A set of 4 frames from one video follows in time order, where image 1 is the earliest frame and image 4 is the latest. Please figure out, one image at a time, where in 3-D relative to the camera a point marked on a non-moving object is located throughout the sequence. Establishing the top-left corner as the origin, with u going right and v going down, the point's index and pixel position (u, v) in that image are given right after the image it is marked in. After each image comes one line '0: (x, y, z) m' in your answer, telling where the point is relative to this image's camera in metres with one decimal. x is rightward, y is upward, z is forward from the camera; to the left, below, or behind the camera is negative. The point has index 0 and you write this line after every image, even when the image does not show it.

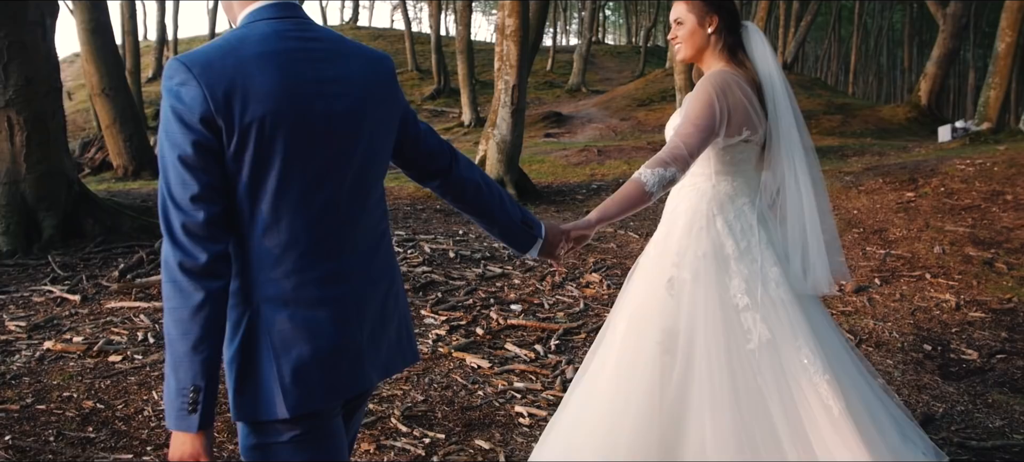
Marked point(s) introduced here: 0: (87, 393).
0: (-2.3, -0.9, +4.3) m
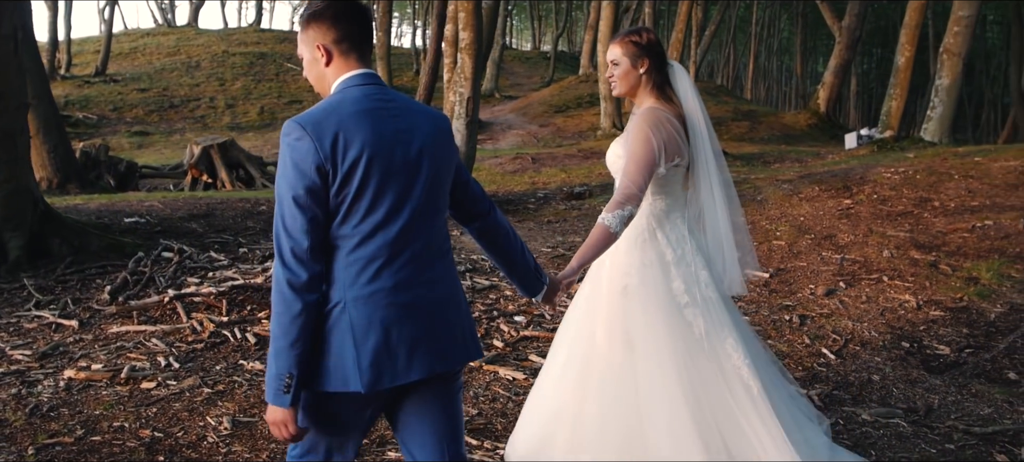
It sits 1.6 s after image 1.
0: (-2.0, -1.0, +4.3) m
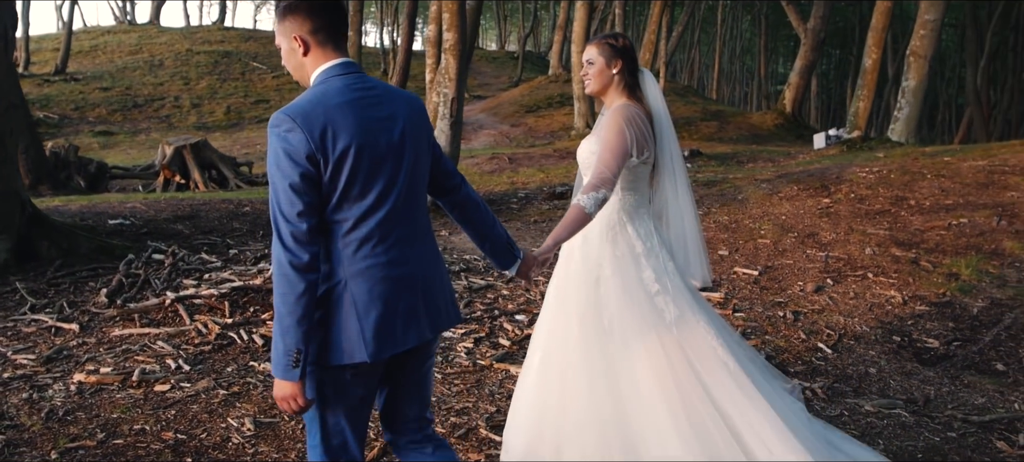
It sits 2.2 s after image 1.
0: (-1.9, -1.0, +4.3) m
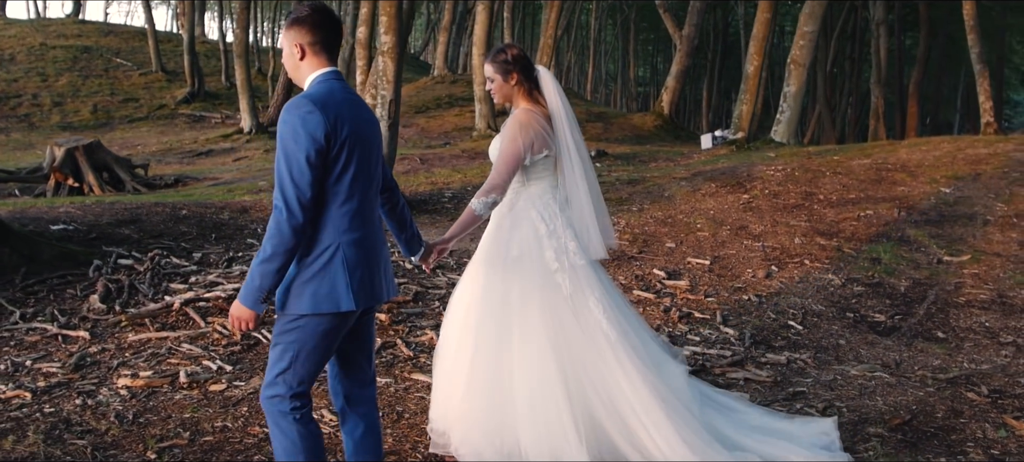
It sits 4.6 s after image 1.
0: (-1.5, -1.0, +4.4) m
